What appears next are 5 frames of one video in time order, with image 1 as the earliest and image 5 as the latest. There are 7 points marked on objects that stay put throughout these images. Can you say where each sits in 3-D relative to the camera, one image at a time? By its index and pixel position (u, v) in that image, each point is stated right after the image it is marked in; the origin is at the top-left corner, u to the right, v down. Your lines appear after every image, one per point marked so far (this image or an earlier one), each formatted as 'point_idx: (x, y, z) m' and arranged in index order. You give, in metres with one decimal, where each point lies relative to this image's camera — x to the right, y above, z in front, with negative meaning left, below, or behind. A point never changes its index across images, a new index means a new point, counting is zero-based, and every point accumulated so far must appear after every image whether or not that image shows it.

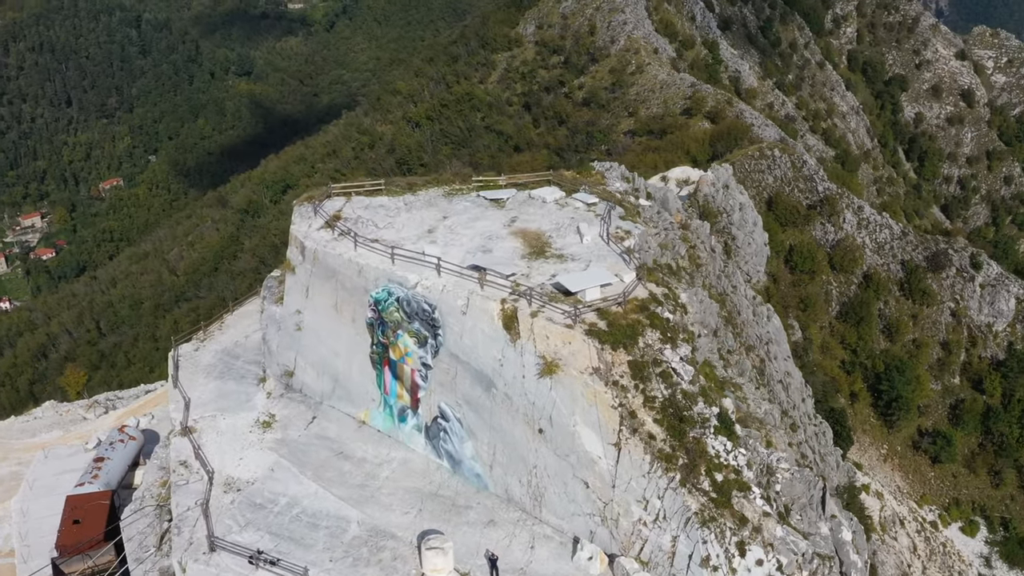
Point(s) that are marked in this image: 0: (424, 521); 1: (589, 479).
0: (-2.4, -6.3, +19.3) m
1: (+1.8, -4.6, +17.0) m
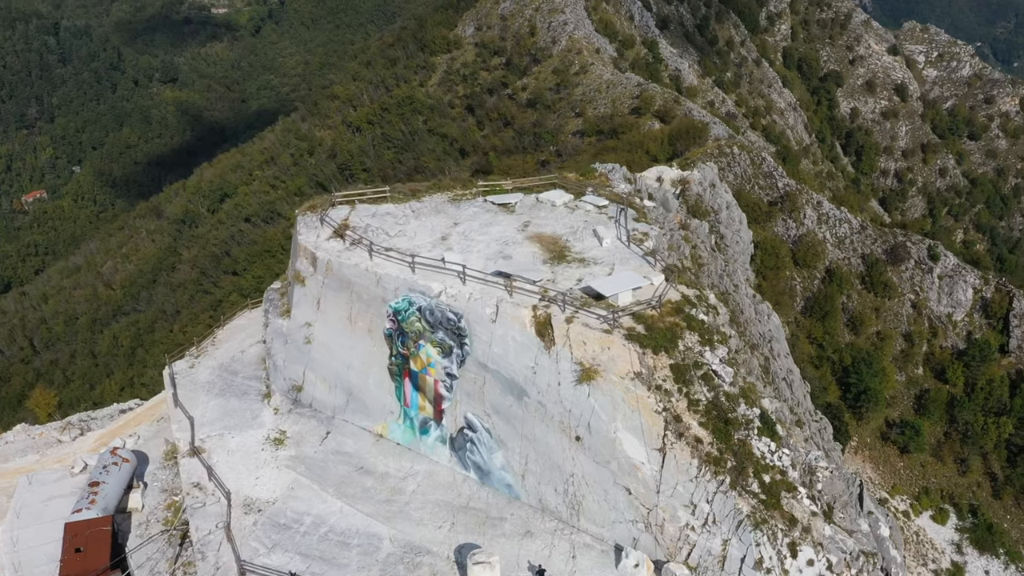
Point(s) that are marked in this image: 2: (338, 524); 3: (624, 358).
0: (-1.4, -6.5, +18.8) m
1: (+2.8, -4.7, +16.7) m
2: (-4.8, -6.5, +19.6) m
3: (+2.7, -1.7, +16.8) m
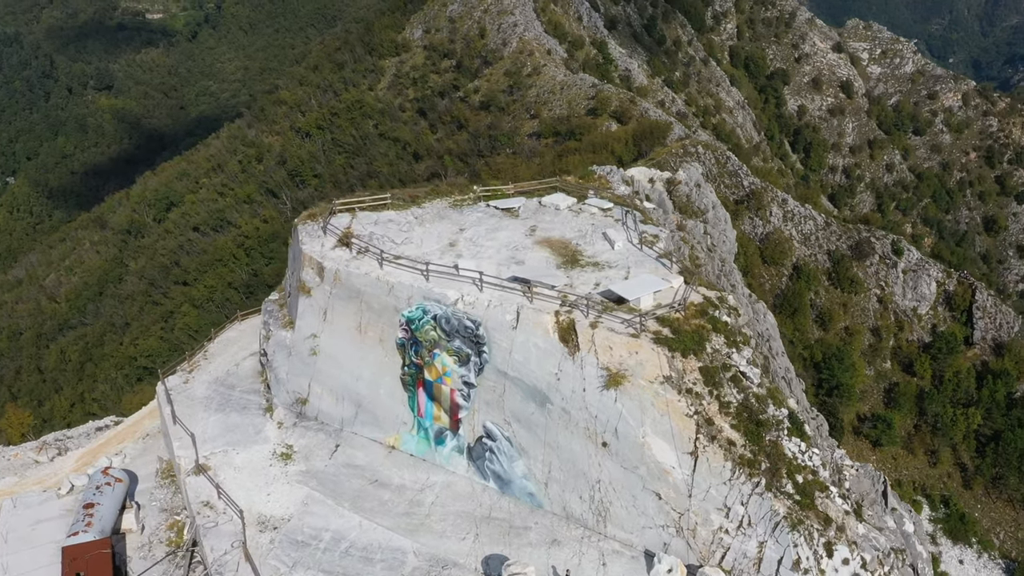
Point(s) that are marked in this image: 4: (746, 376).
0: (-0.8, -6.7, +18.5) m
1: (+3.5, -4.7, +16.6) m
2: (-4.2, -6.8, +19.2) m
3: (+3.3, -1.7, +16.6) m
4: (+5.6, -2.1, +17.0) m
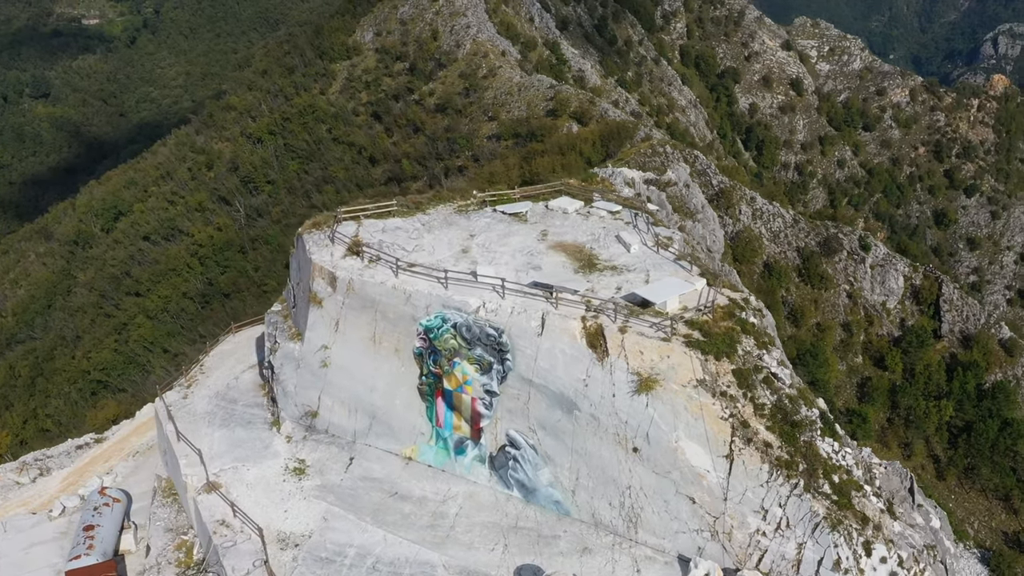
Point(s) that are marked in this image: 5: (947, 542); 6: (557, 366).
0: (0.0, -6.9, +18.3) m
1: (+4.3, -4.8, +16.5) m
2: (-3.4, -7.1, +18.8) m
3: (+4.0, -1.8, +16.6) m
4: (+6.3, -2.1, +17.0) m
5: (+11.2, -6.5, +18.3) m
6: (+1.1, -2.0, +18.1) m
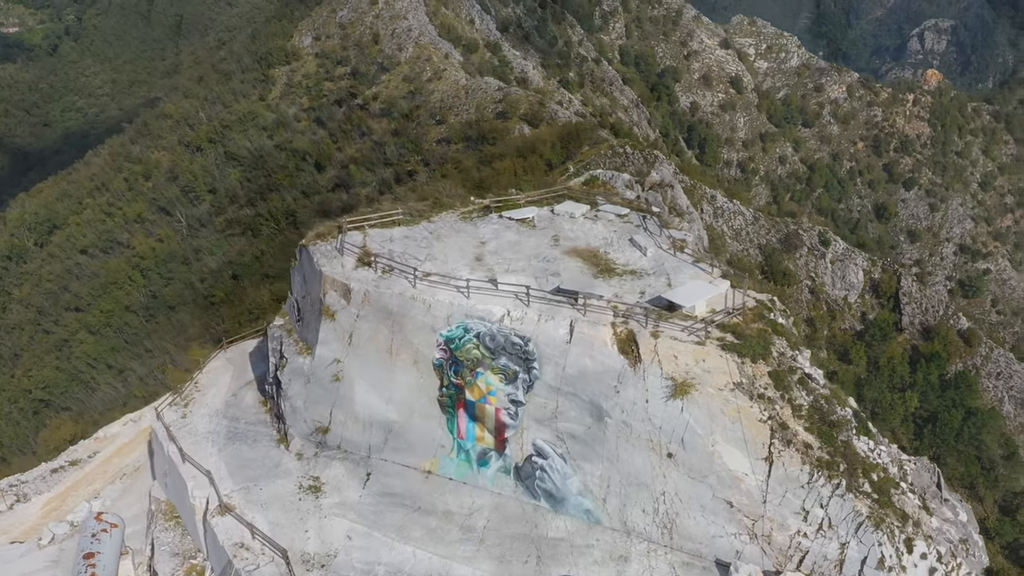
0: (+0.9, -7.1, +18.0) m
1: (+5.2, -4.9, +16.5) m
2: (-2.5, -7.4, +18.4) m
3: (+4.8, -1.9, +16.5) m
4: (+7.1, -2.1, +17.1) m
5: (+12.1, -6.4, +18.6) m
6: (+1.9, -2.2, +17.9) m
